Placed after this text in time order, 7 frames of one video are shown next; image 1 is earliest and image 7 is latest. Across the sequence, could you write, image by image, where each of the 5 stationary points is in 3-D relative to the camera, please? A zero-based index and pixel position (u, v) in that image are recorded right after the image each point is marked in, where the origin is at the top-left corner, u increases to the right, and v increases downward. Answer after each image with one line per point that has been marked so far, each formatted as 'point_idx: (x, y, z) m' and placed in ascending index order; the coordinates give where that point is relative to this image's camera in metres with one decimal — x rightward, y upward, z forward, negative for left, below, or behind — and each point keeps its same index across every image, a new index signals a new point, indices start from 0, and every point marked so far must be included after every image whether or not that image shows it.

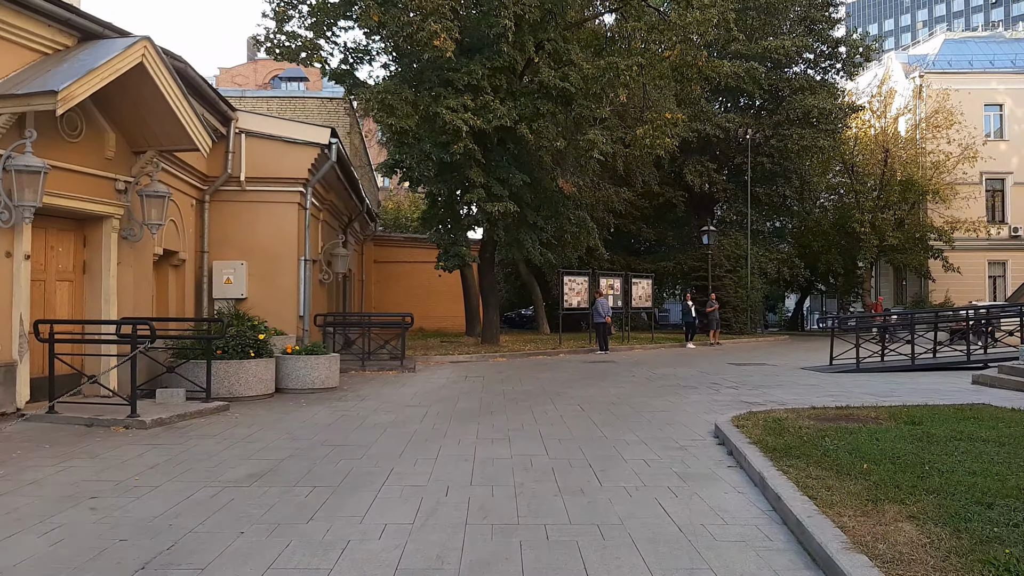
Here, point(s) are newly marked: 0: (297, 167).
0: (-3.7, +2.1, +13.5) m
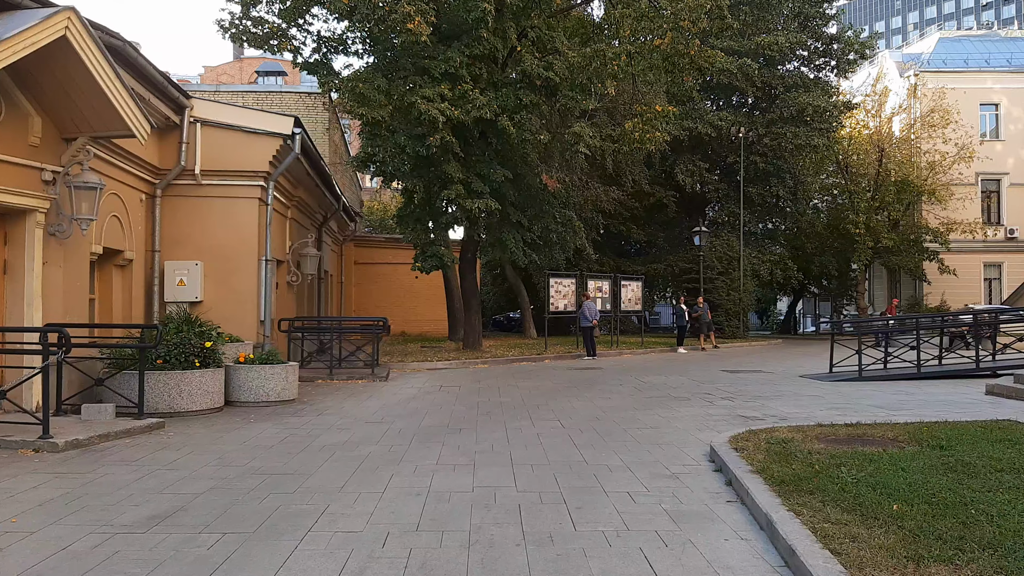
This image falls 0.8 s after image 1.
0: (-4.0, +2.0, +12.5) m
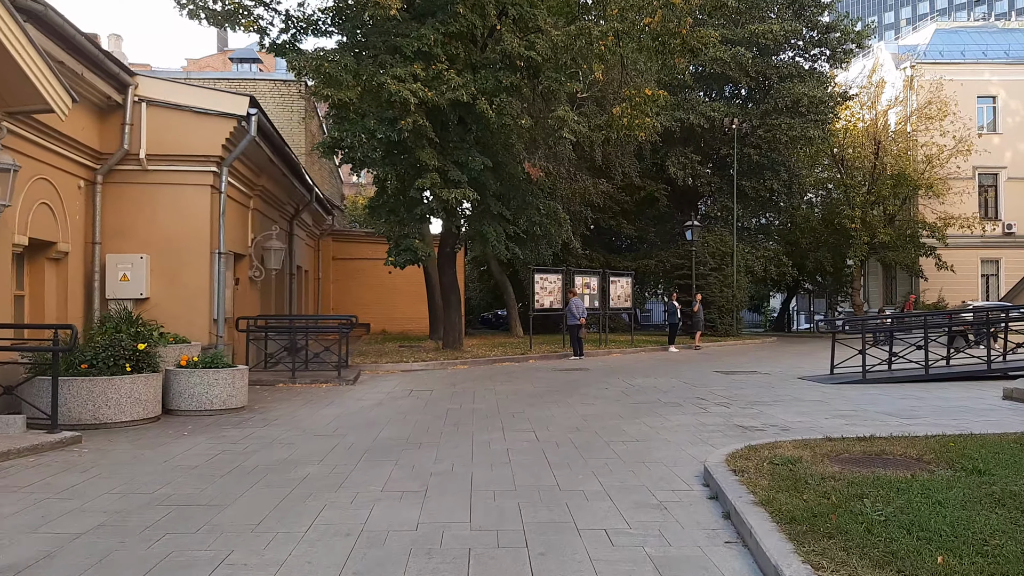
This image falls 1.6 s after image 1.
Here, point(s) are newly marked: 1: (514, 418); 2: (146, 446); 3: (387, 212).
0: (-4.3, +2.1, +11.4) m
1: (0.0, -1.5, +8.9) m
2: (-3.3, -1.4, +7.1) m
3: (-2.4, +1.5, +15.1) m
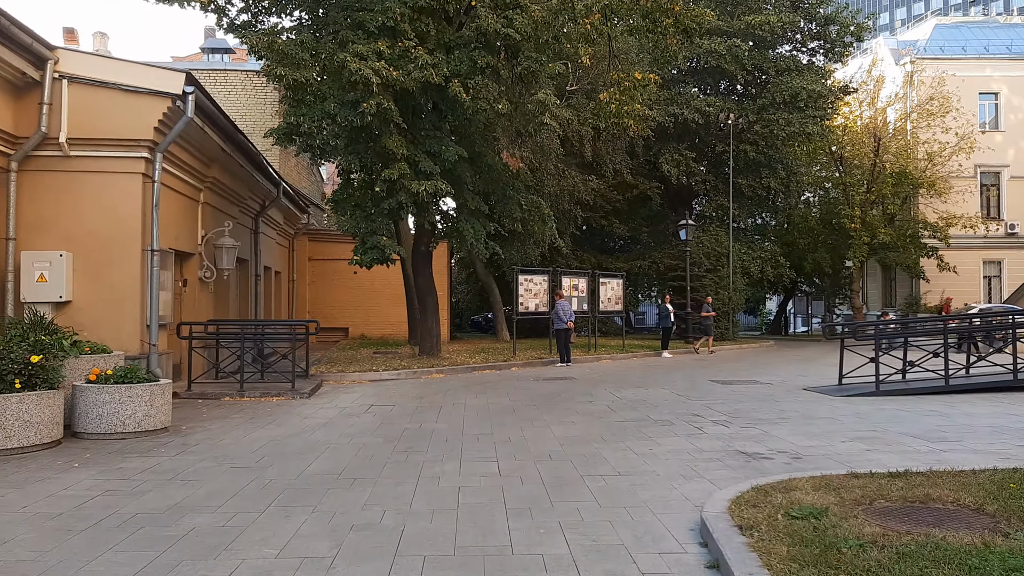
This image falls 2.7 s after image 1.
0: (-4.7, +2.1, +10.1) m
1: (-0.3, -1.5, +7.6) m
2: (-3.6, -1.4, +5.8) m
3: (-2.8, +1.4, +13.8) m
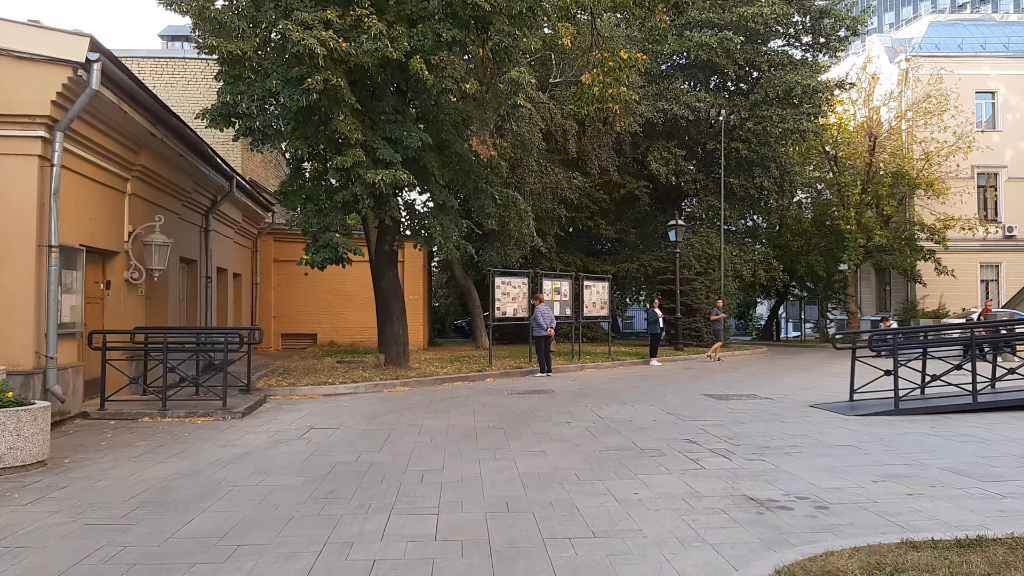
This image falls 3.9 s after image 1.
0: (-5.1, +2.0, +8.5) m
1: (-0.7, -1.5, +6.1) m
2: (-4.0, -1.4, +4.3) m
3: (-3.2, +1.4, +12.3) m
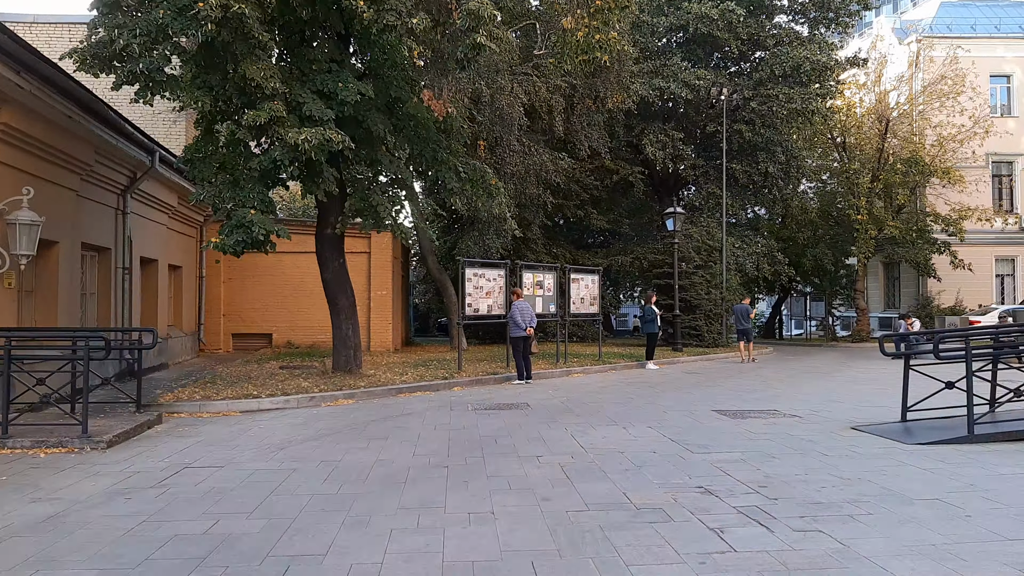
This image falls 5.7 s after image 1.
0: (-5.5, +2.1, +6.1) m
1: (-1.1, -1.4, +3.7) m
2: (-4.4, -1.3, +1.9) m
3: (-3.7, +1.5, +9.9) m
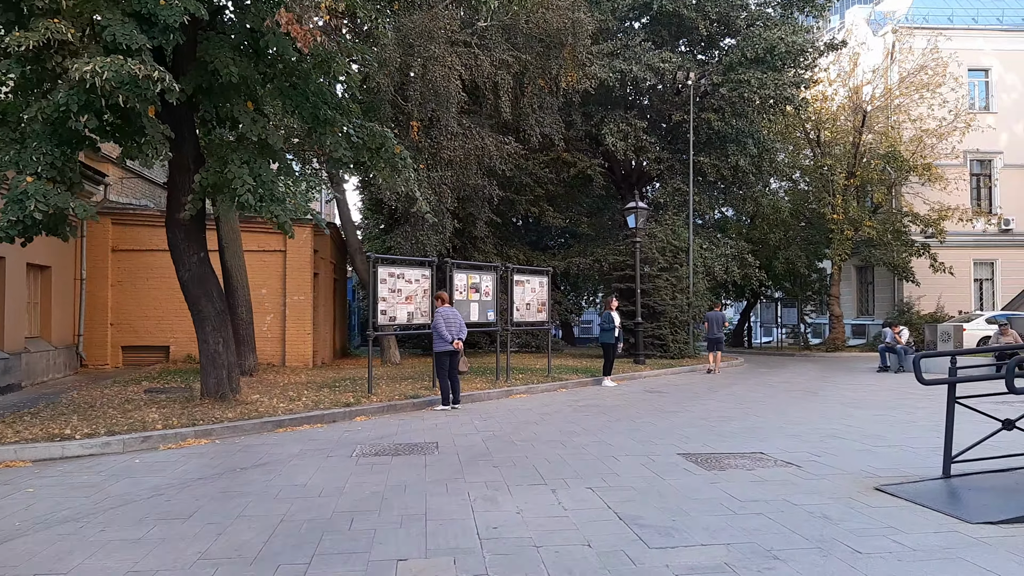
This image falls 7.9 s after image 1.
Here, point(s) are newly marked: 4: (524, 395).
0: (-6.3, +2.2, +3.3) m
1: (-1.8, -1.4, +1.0) m
2: (-5.0, -1.3, -0.9) m
3: (-4.6, +1.5, +7.1) m
4: (+0.2, -1.8, +13.3) m
